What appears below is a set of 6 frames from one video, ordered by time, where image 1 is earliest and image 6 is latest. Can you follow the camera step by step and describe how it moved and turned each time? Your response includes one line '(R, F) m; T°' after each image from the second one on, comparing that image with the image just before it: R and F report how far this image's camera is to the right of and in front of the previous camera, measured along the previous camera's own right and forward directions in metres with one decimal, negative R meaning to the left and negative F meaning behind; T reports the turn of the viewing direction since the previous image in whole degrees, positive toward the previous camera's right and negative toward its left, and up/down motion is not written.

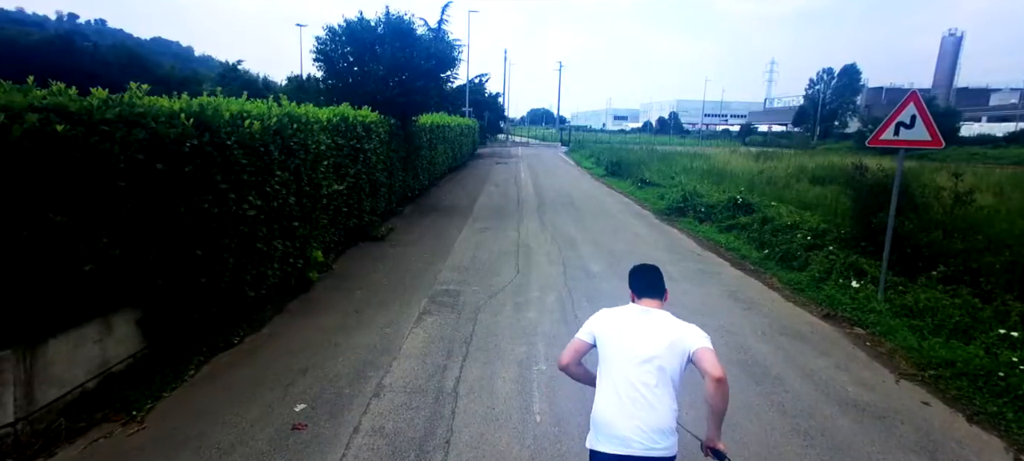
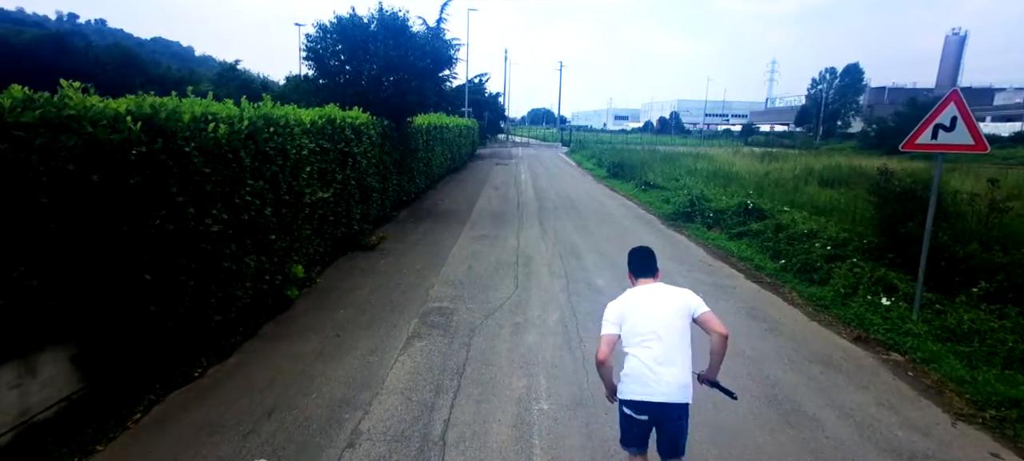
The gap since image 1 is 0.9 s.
(0.0, +0.5) m; 0°
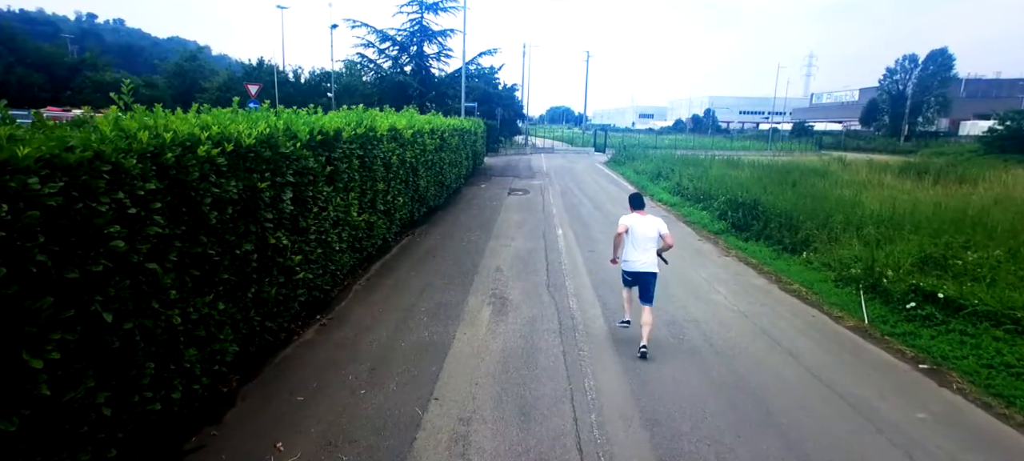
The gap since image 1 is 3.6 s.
(-0.2, +11.3) m; -2°
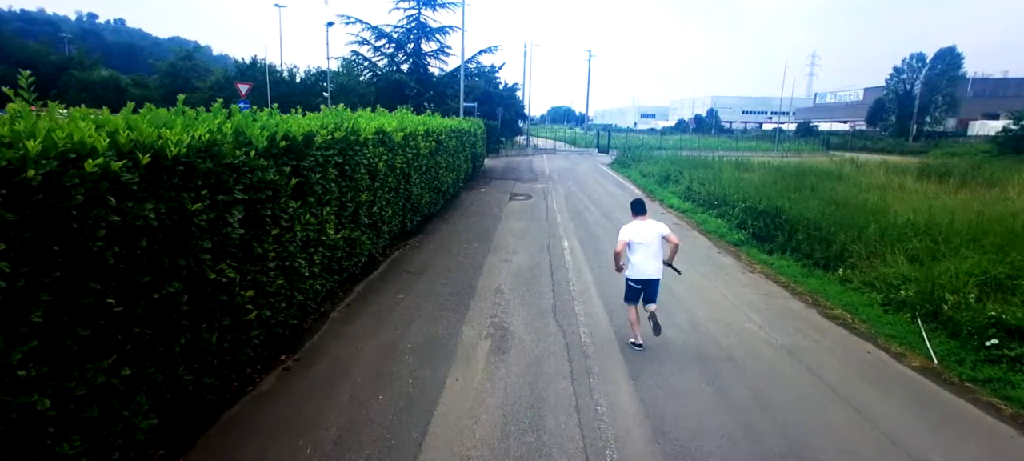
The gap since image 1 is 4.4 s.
(0.0, +1.0) m; 0°
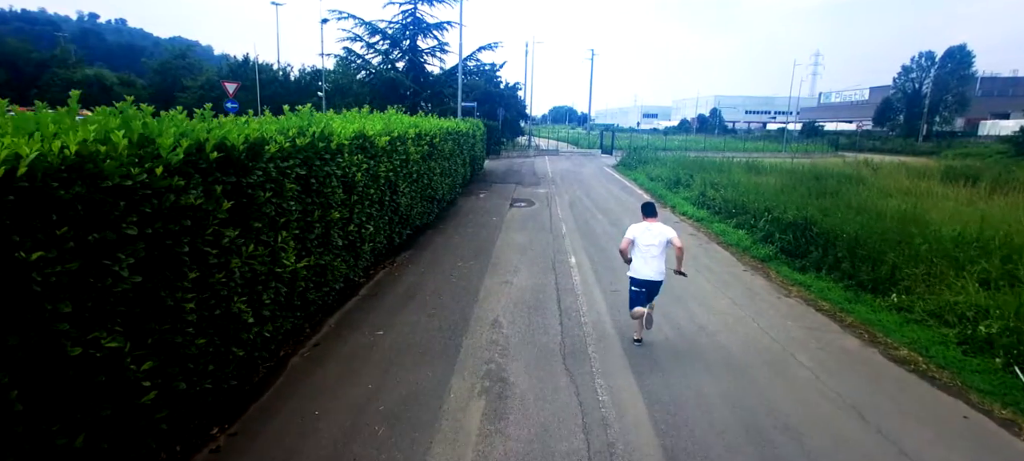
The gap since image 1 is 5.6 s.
(0.0, +1.2) m; 0°
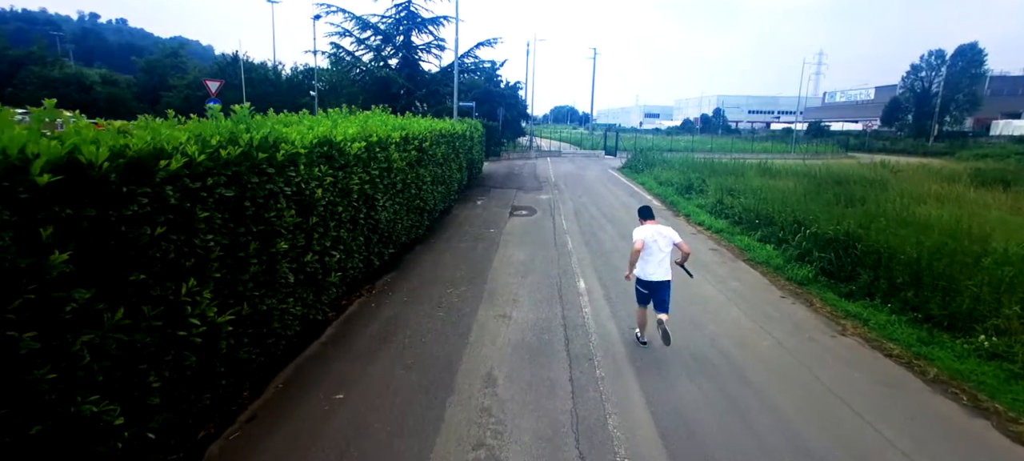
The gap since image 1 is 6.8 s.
(0.0, +1.4) m; 0°
